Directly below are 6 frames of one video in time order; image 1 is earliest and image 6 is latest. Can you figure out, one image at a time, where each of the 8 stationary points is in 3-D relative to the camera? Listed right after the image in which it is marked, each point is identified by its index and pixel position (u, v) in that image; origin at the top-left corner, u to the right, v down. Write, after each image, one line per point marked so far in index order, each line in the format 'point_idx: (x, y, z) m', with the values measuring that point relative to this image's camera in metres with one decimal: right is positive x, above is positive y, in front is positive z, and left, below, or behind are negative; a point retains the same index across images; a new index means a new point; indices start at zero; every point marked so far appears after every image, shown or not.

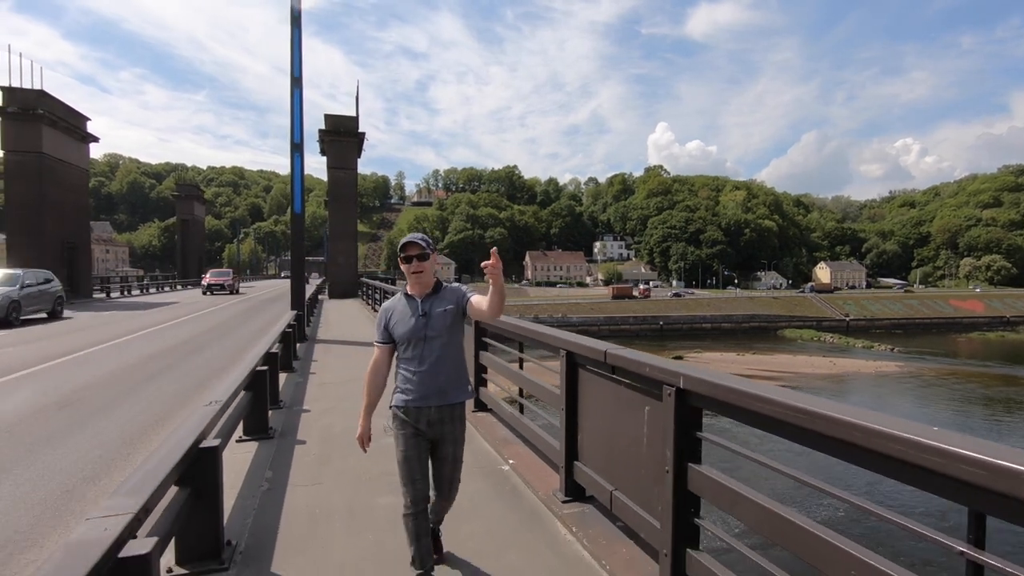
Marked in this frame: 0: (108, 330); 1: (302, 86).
0: (-10.0, -1.1, +14.3) m
1: (-4.3, +3.9, +12.2) m
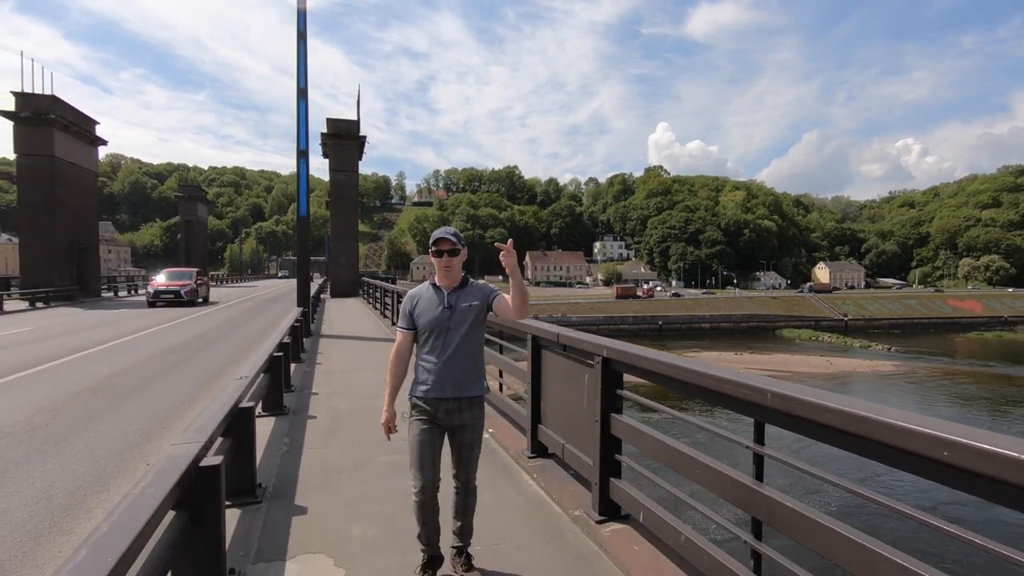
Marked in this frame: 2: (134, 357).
0: (-10.1, -1.0, +14.8) m
1: (-4.4, +4.0, +12.7) m
2: (-7.3, -1.3, +11.0) m
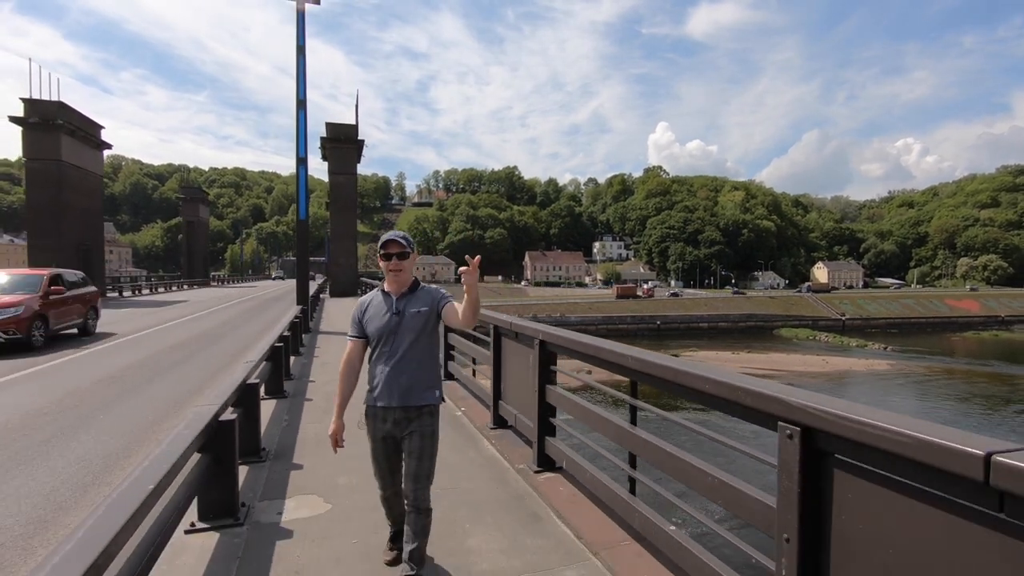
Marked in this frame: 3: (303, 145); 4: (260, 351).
0: (-10.3, -1.0, +15.3) m
1: (-4.6, +4.0, +13.2) m
2: (-7.4, -1.3, +11.5) m
3: (-4.7, +3.2, +13.1) m
4: (-2.1, -0.6, +4.8) m
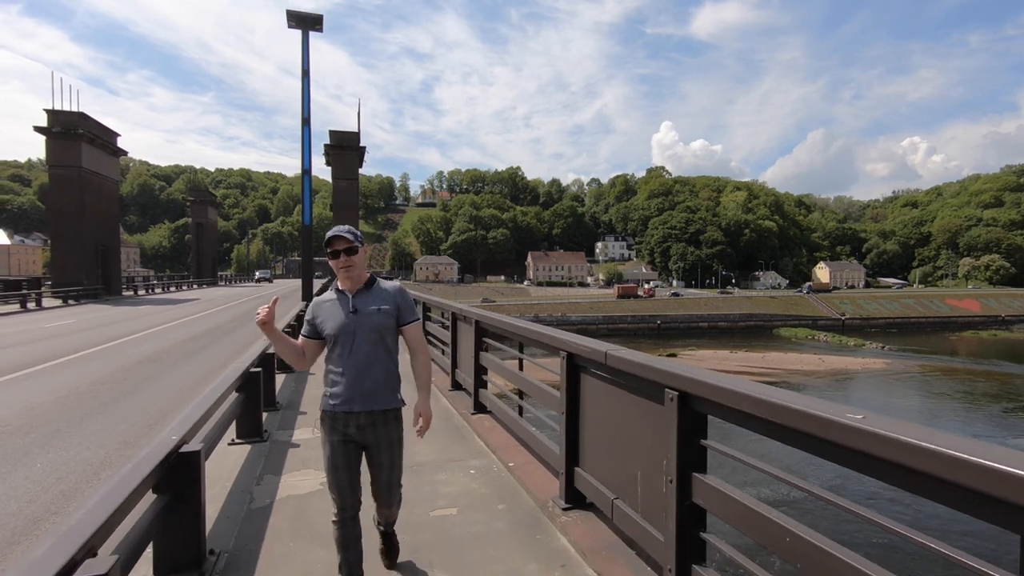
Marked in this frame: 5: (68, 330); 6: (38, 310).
0: (-10.5, -1.0, +16.4) m
1: (-4.8, +4.0, +14.2) m
2: (-7.7, -1.3, +12.5) m
3: (-4.9, +3.2, +14.1) m
4: (-2.4, -0.5, +5.8) m
5: (-11.3, -1.1, +14.9) m
6: (-15.6, -0.7, +19.4) m
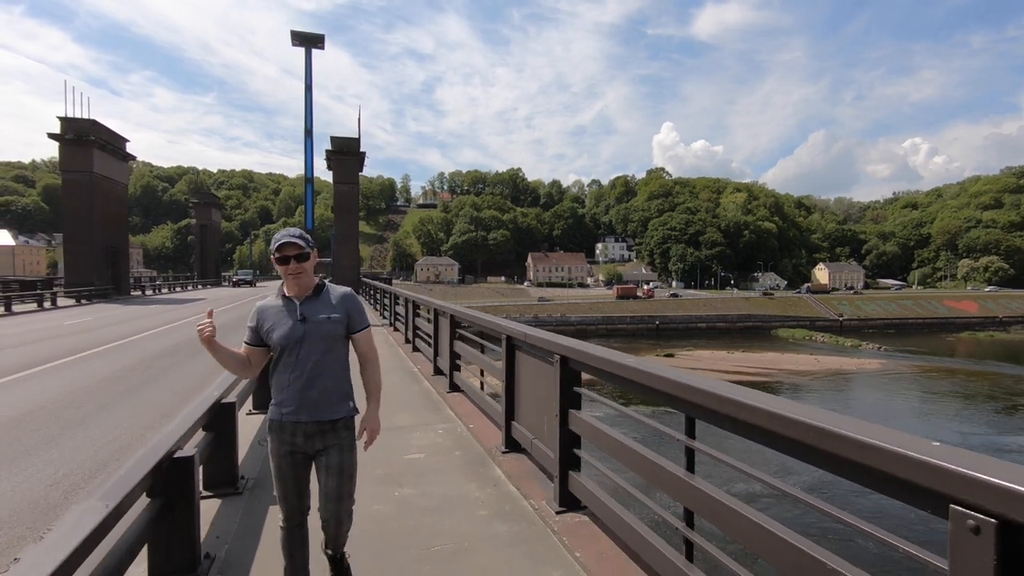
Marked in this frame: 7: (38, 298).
0: (-10.7, -1.0, +17.1) m
1: (-5.0, +4.0, +14.9) m
2: (-7.9, -1.3, +13.2) m
3: (-5.1, +3.2, +14.9) m
4: (-2.6, -0.5, +6.4) m
5: (-11.5, -1.1, +15.6) m
6: (-15.8, -0.7, +20.1) m
7: (-16.2, -0.3, +20.0) m
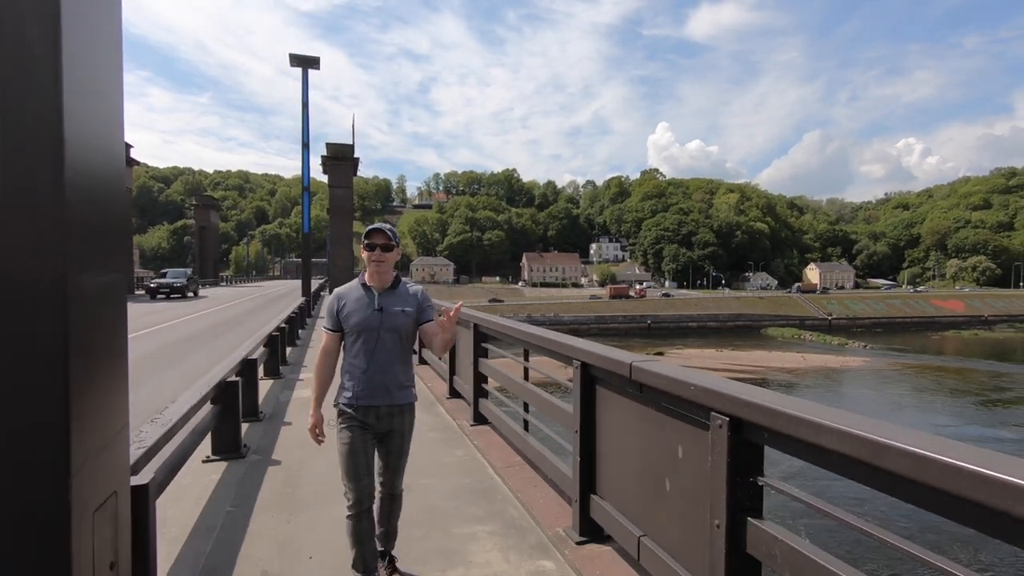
0: (-11.2, -1.0, +18.1) m
1: (-5.5, +4.0, +16.0) m
2: (-8.3, -1.3, +14.3) m
3: (-5.6, +3.2, +15.9) m
4: (-3.0, -0.5, +7.5) m
5: (-11.9, -1.1, +16.6) m
6: (-16.3, -0.7, +21.1) m
7: (-16.7, -0.3, +21.0) m
